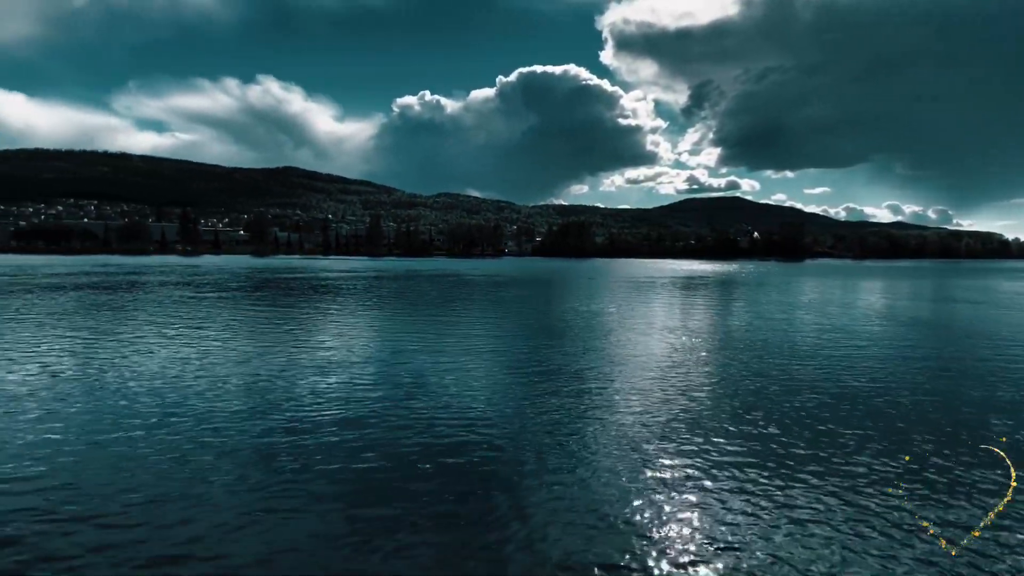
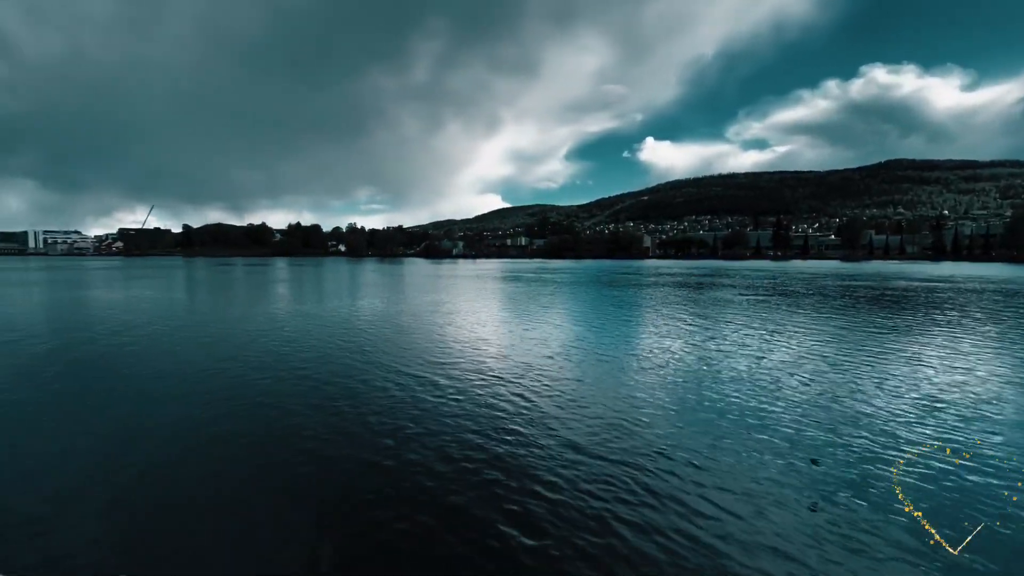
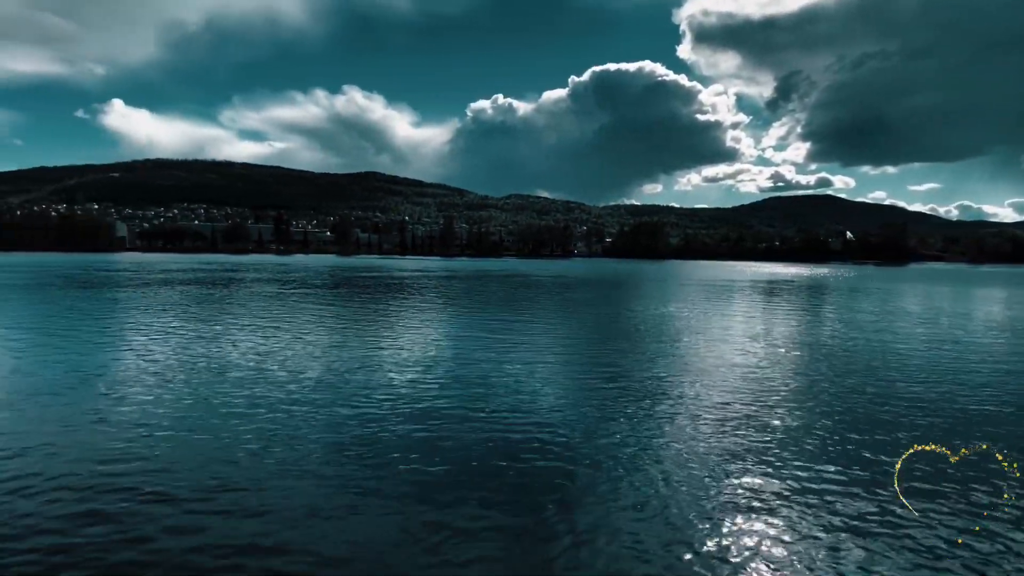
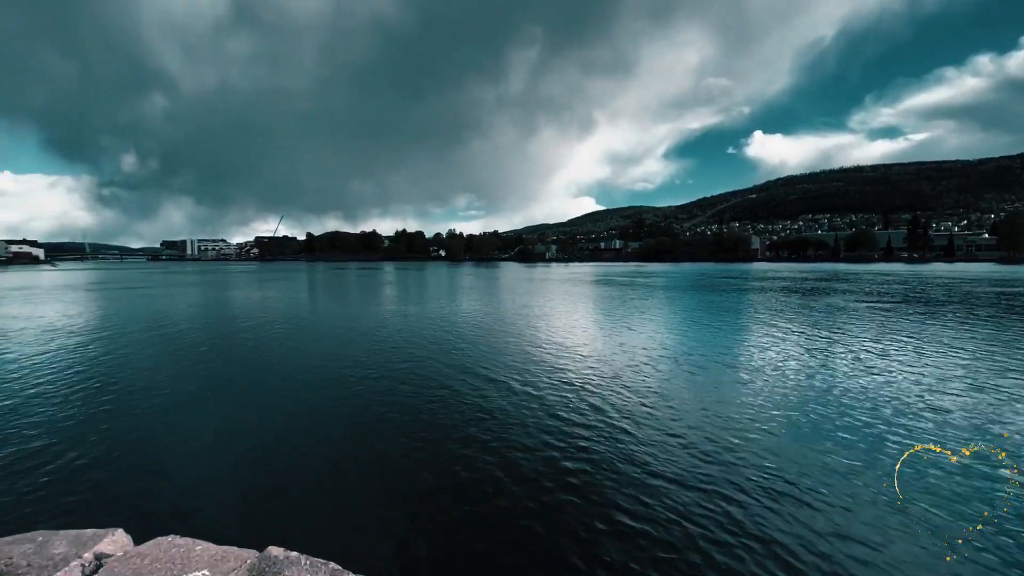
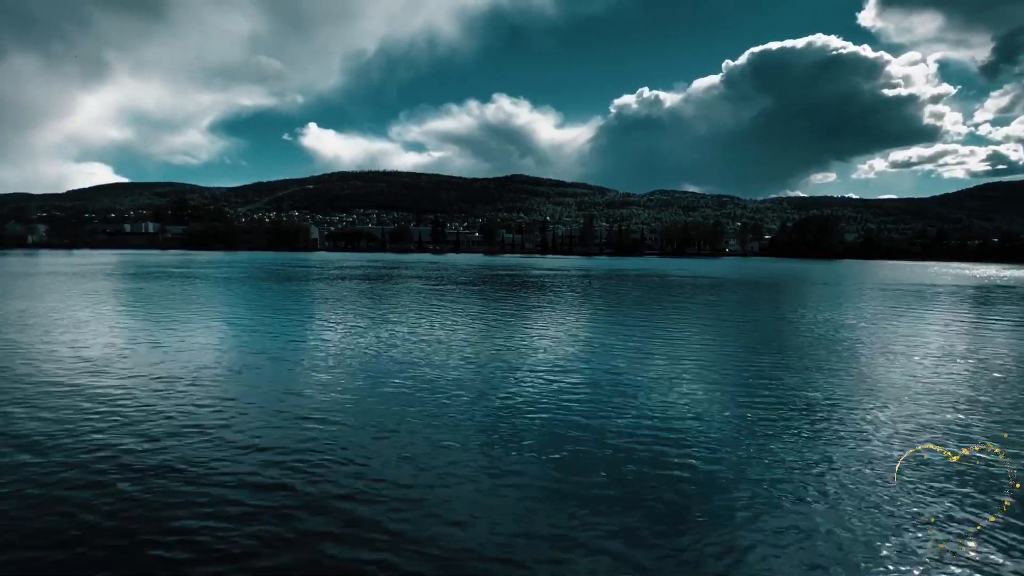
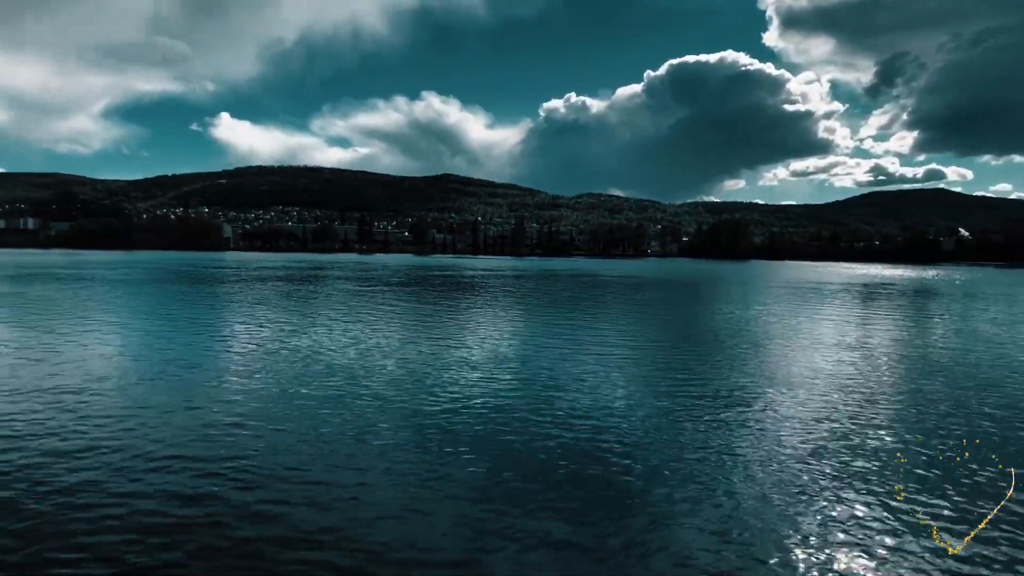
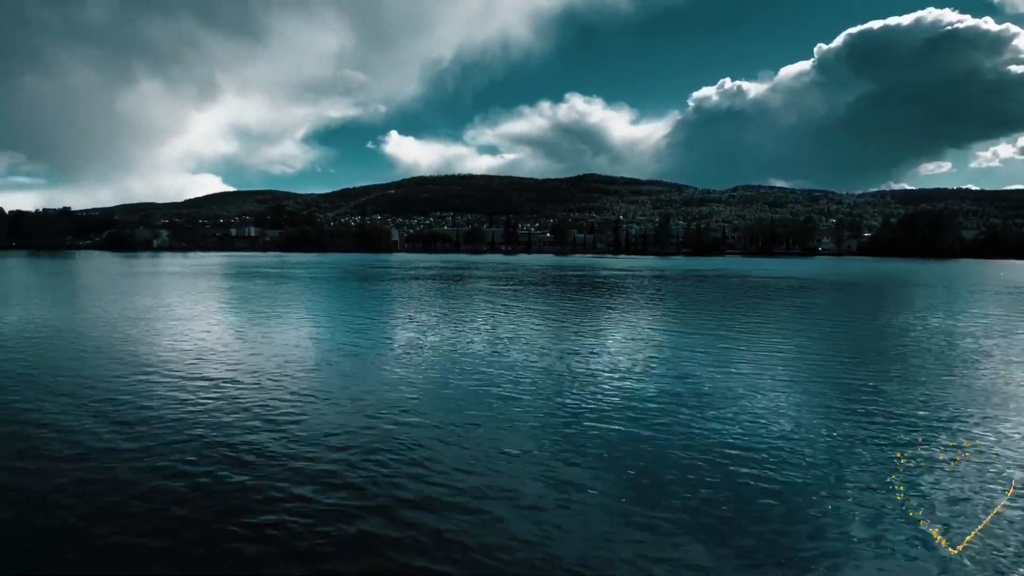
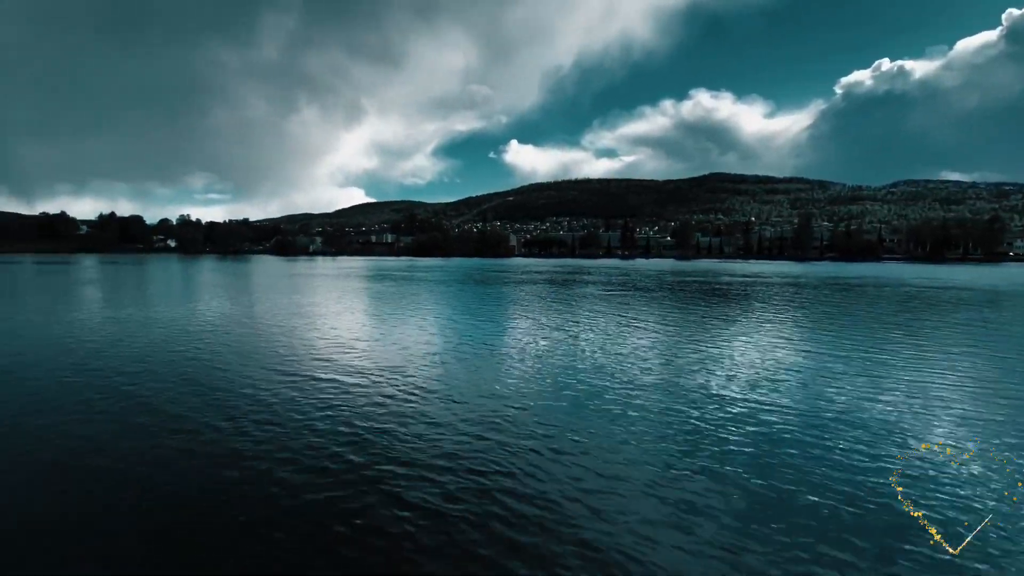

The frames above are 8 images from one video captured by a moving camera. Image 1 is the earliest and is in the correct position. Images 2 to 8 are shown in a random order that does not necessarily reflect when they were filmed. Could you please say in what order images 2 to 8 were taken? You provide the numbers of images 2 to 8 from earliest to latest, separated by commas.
3, 6, 5, 7, 8, 2, 4
